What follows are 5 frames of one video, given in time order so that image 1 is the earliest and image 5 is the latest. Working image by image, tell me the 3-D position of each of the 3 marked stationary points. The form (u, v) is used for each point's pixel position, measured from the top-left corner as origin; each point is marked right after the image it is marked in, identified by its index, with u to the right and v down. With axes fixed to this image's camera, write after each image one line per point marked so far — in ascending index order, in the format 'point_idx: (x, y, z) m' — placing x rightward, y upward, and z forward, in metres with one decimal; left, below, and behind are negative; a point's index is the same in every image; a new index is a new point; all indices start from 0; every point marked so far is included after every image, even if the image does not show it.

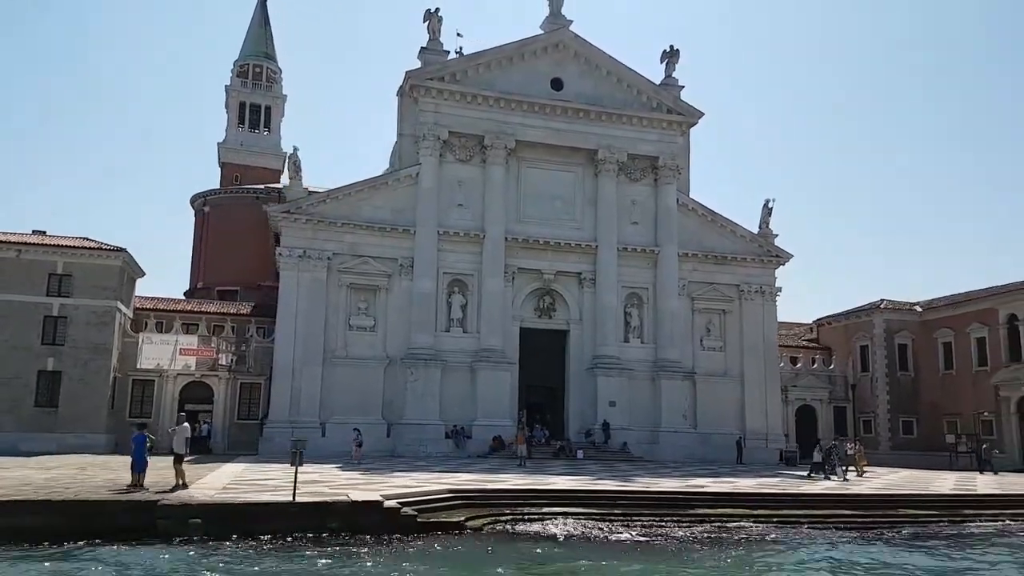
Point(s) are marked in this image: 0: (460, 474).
0: (-0.9, -4.2, +19.5) m
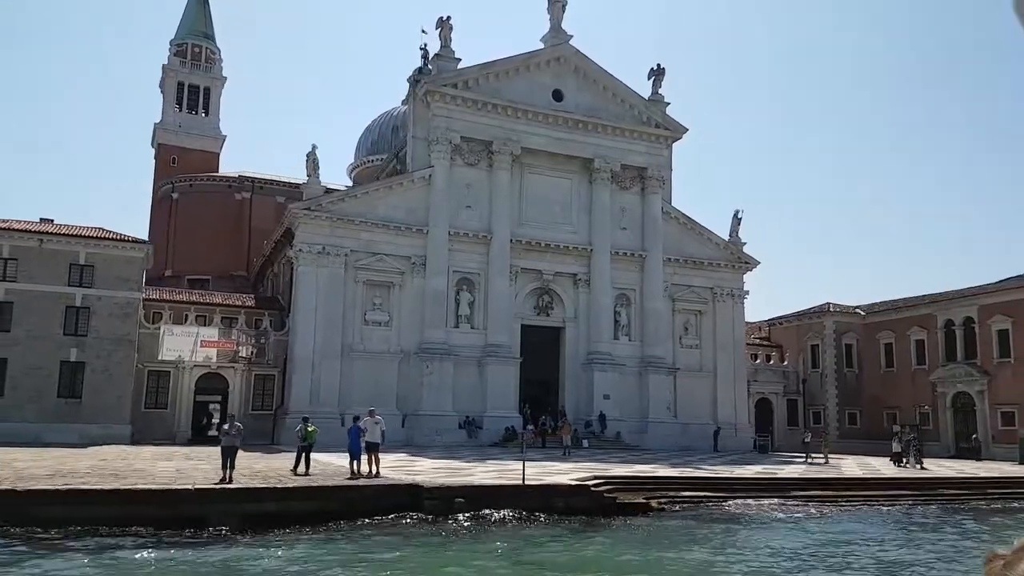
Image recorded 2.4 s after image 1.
0: (+1.0, -4.3, +21.5) m
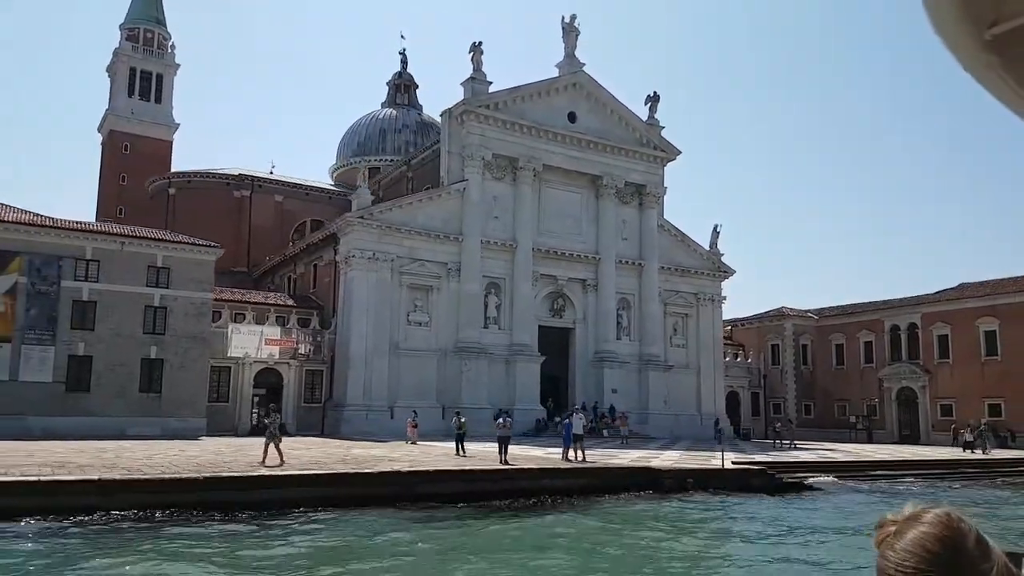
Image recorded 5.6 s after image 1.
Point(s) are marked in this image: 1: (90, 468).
0: (+3.9, -4.8, +25.6) m
1: (-8.2, -3.5, +17.1) m
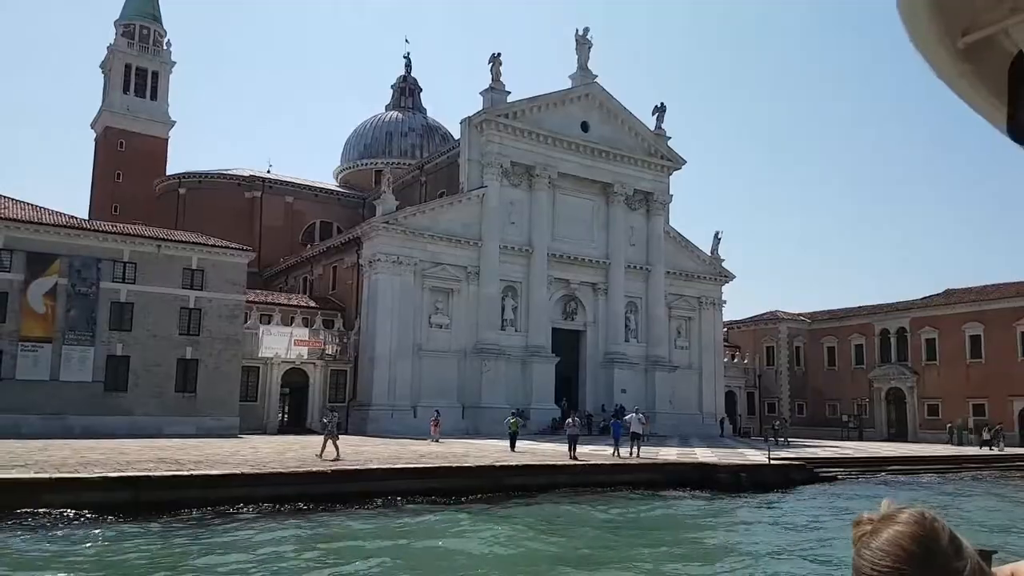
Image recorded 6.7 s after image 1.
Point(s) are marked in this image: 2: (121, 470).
0: (+5.0, -5.0, +27.0) m
1: (-6.7, -3.7, +18.1) m
2: (-7.6, -3.5, +16.8) m
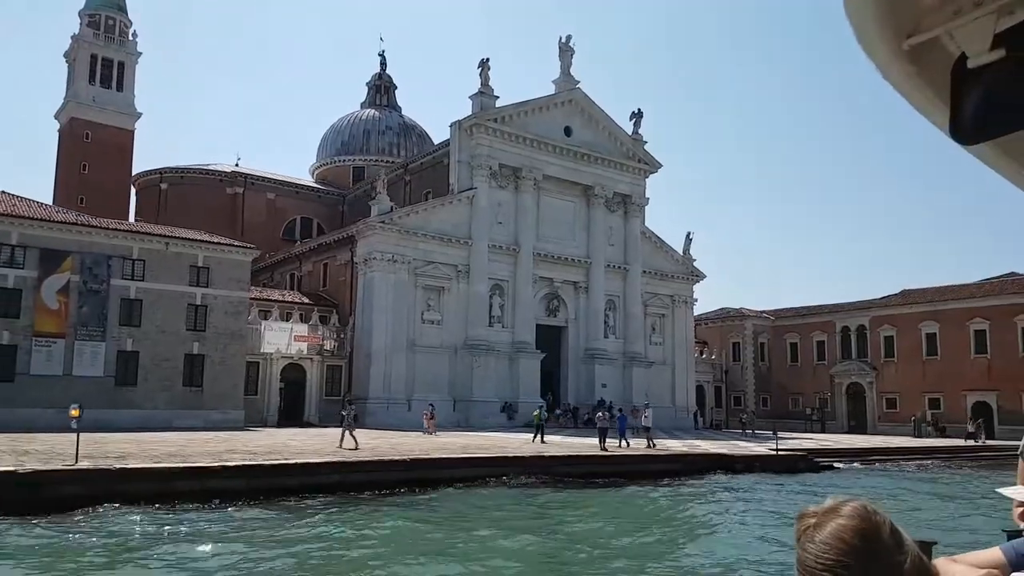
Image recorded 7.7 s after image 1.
0: (+5.2, -5.1, +29.0) m
1: (-5.9, -3.7, +19.2) m
2: (-6.7, -3.6, +17.9) m
